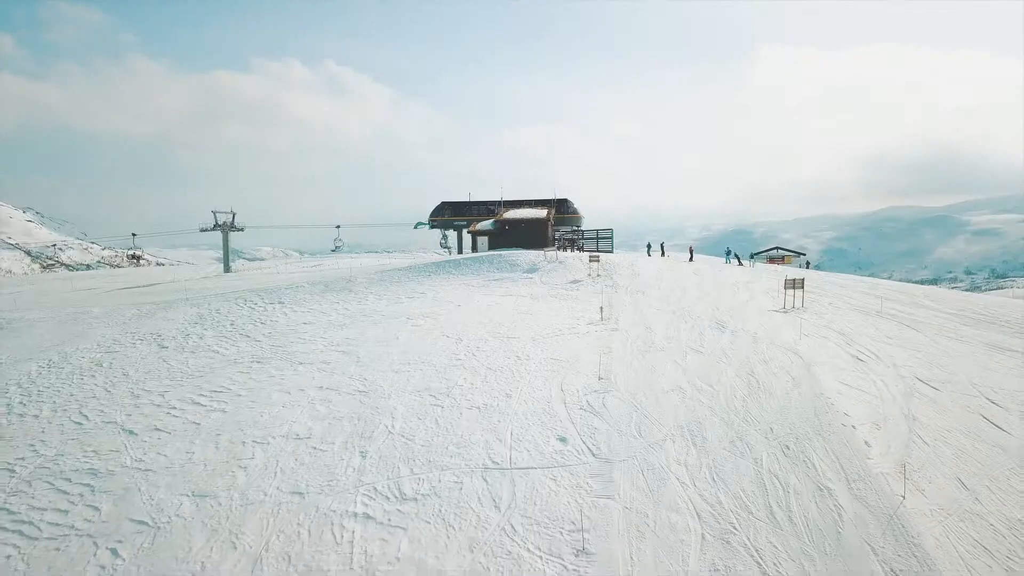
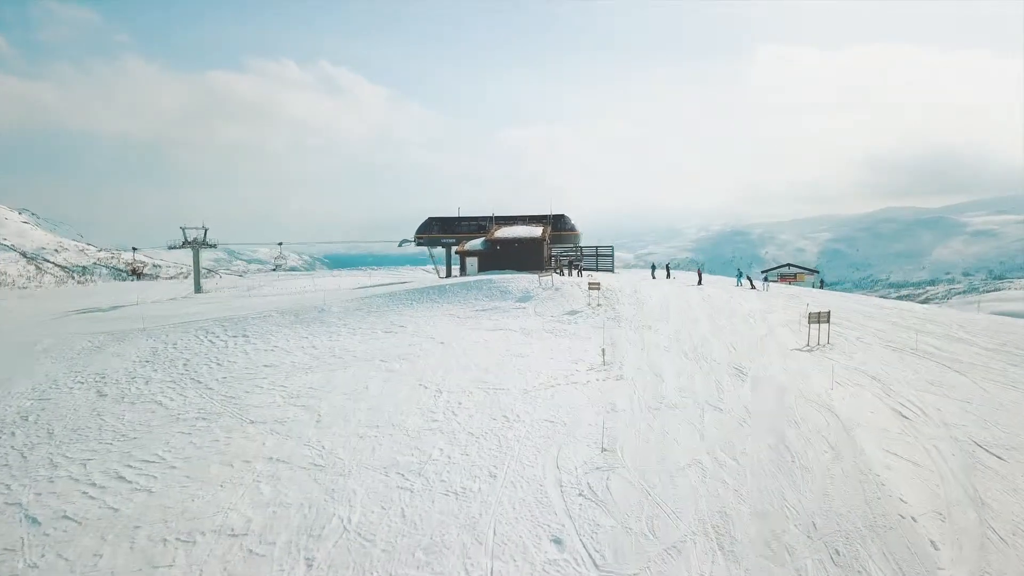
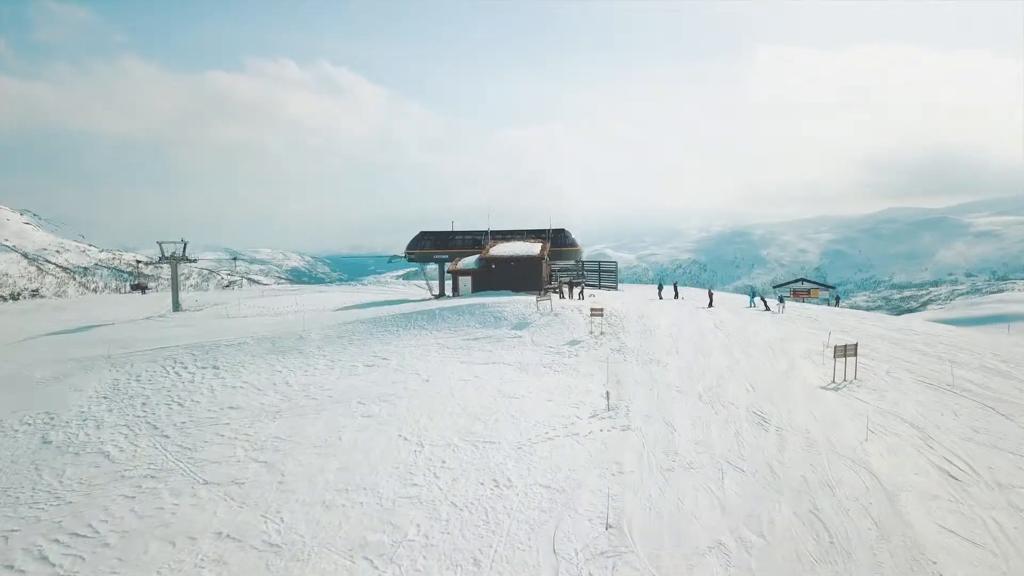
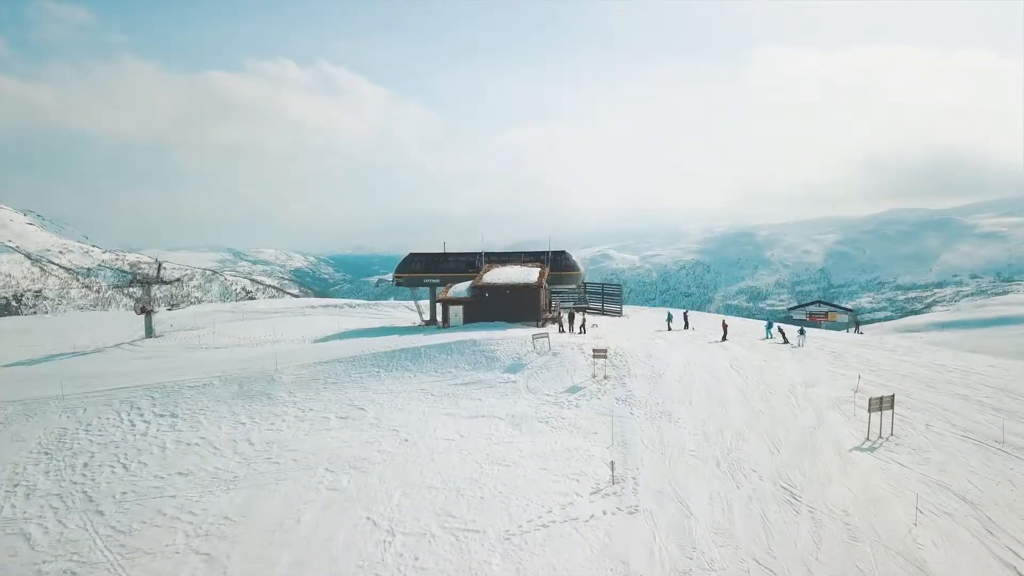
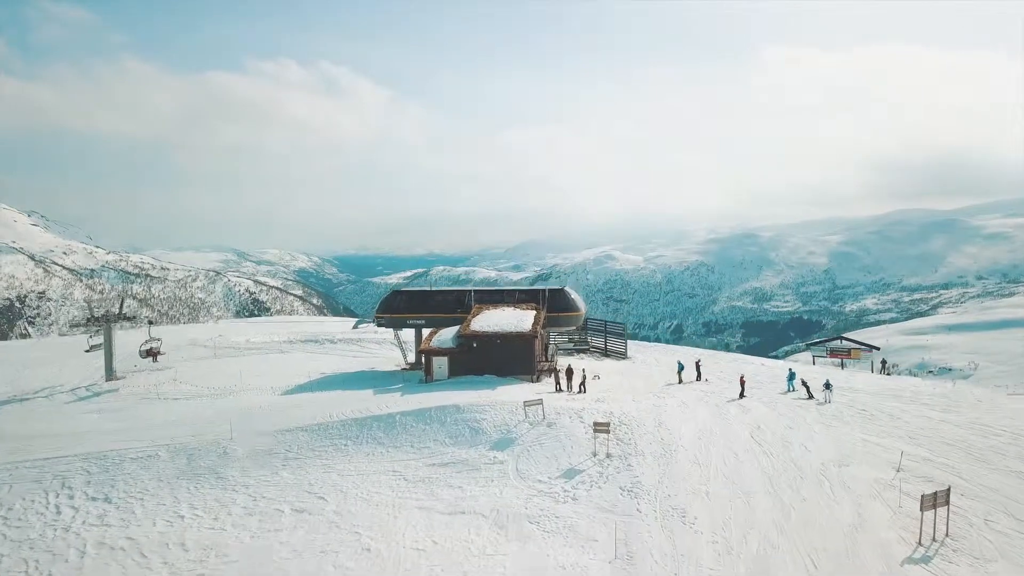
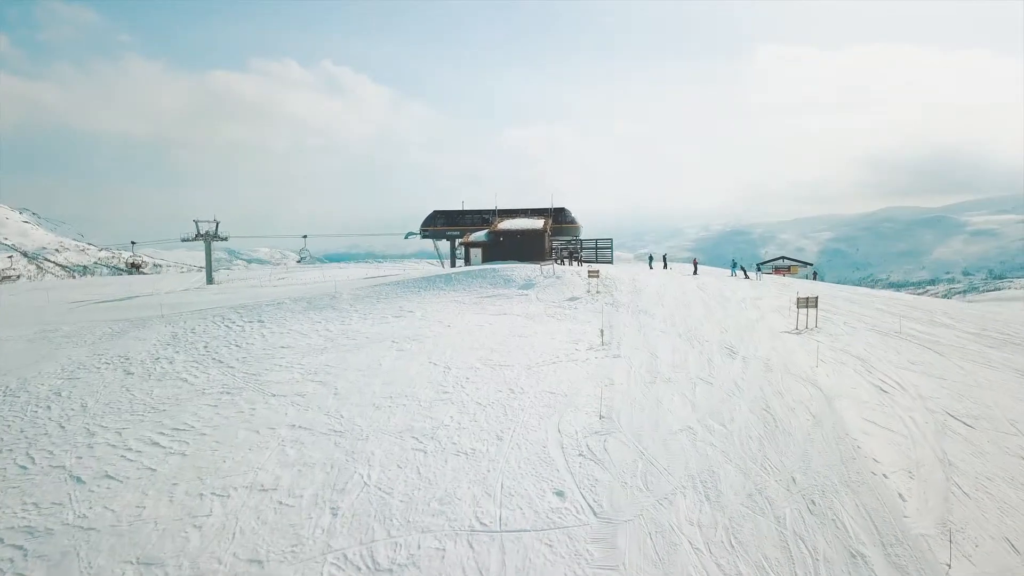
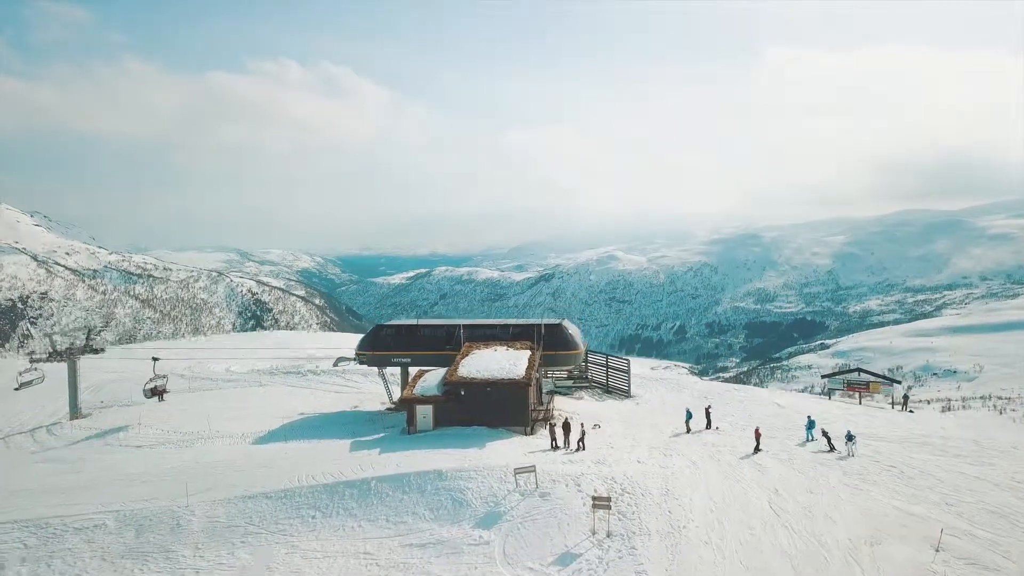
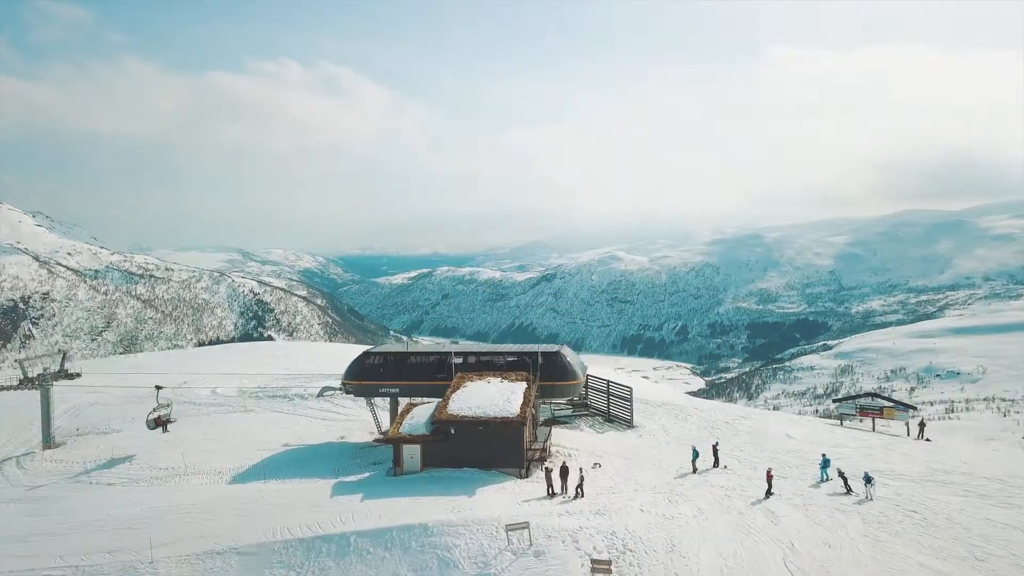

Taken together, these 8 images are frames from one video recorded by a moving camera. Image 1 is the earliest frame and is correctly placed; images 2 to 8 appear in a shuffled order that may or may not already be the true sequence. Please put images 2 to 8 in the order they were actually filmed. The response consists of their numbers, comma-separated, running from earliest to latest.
6, 2, 3, 4, 5, 7, 8
